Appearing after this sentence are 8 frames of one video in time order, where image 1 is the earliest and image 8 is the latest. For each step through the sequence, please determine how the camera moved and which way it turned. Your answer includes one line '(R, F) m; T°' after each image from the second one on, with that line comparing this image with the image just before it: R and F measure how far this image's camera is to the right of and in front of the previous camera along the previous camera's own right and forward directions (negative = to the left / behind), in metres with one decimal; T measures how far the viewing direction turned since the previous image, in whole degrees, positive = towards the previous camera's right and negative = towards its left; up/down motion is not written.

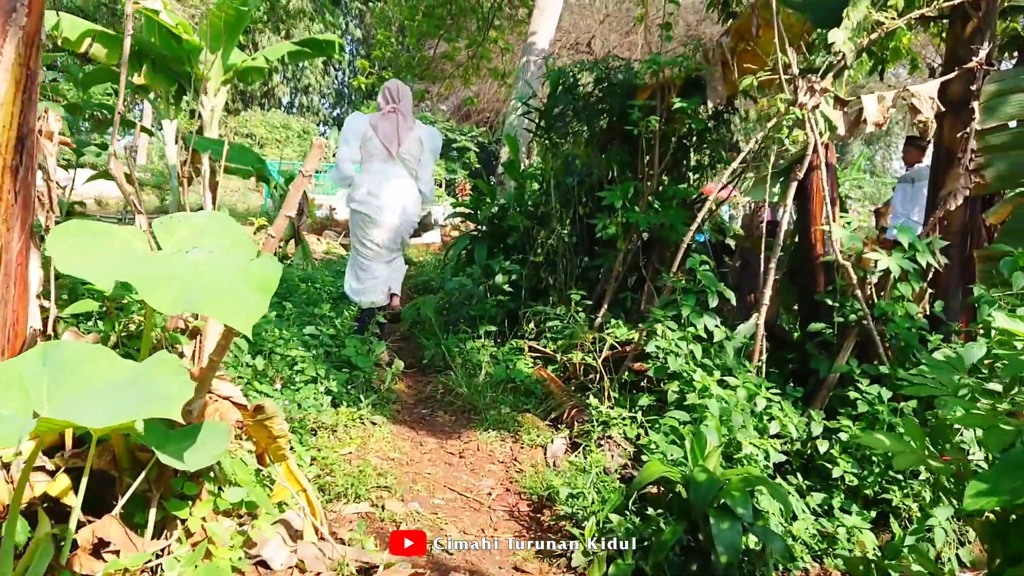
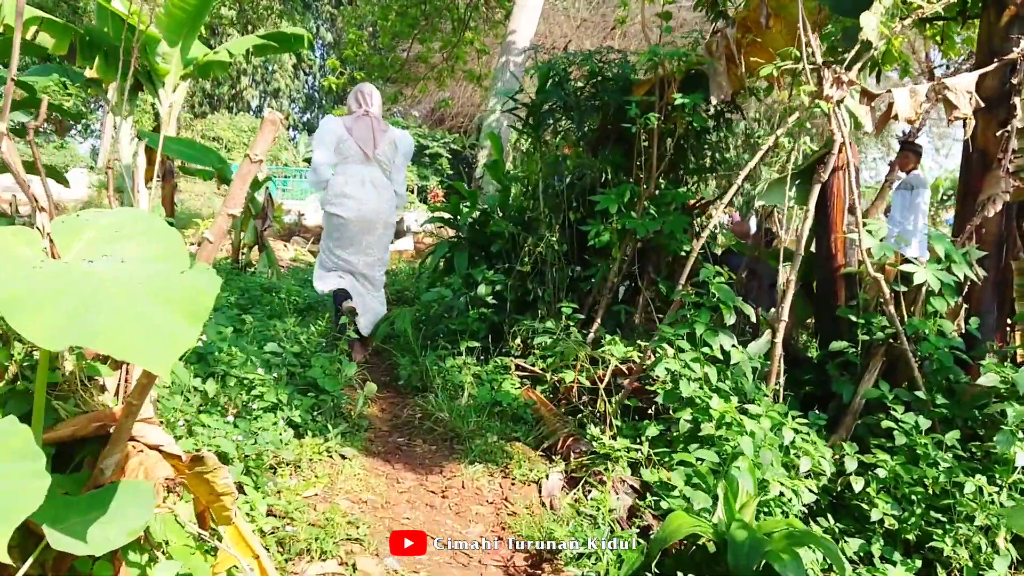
(-0.1, +0.4) m; +2°
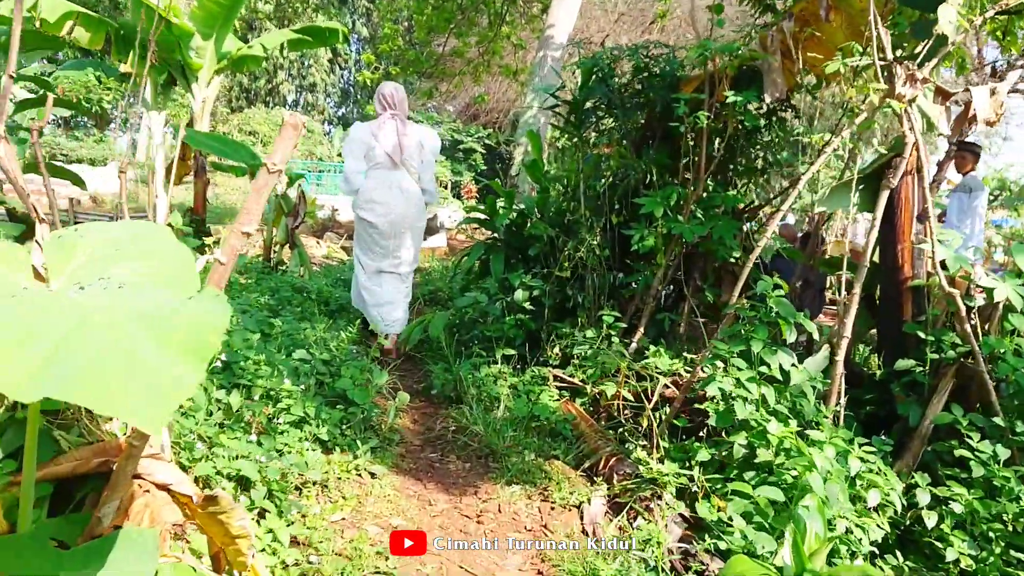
(0.0, +0.2) m; -2°
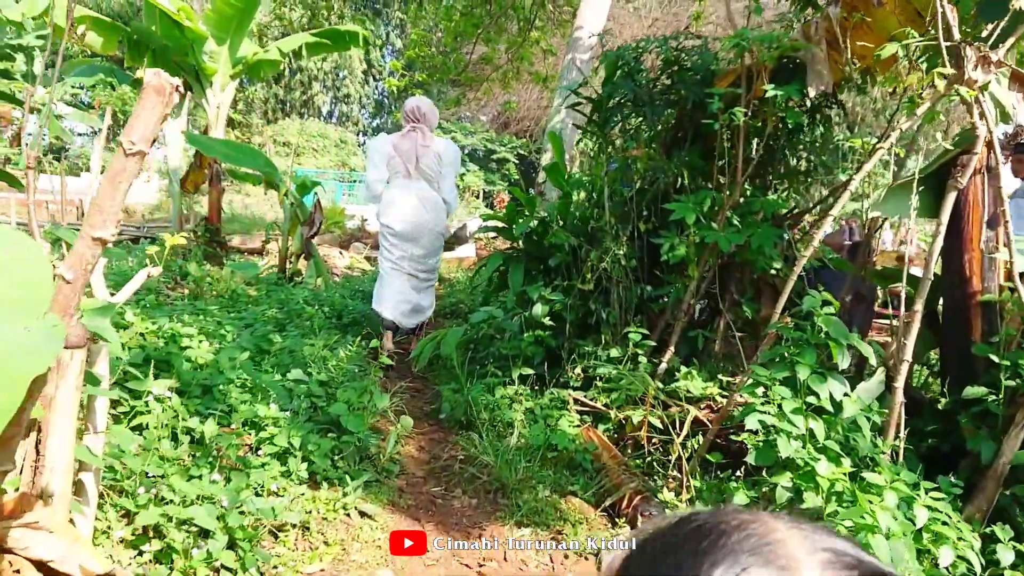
(+0.1, +0.4) m; -2°
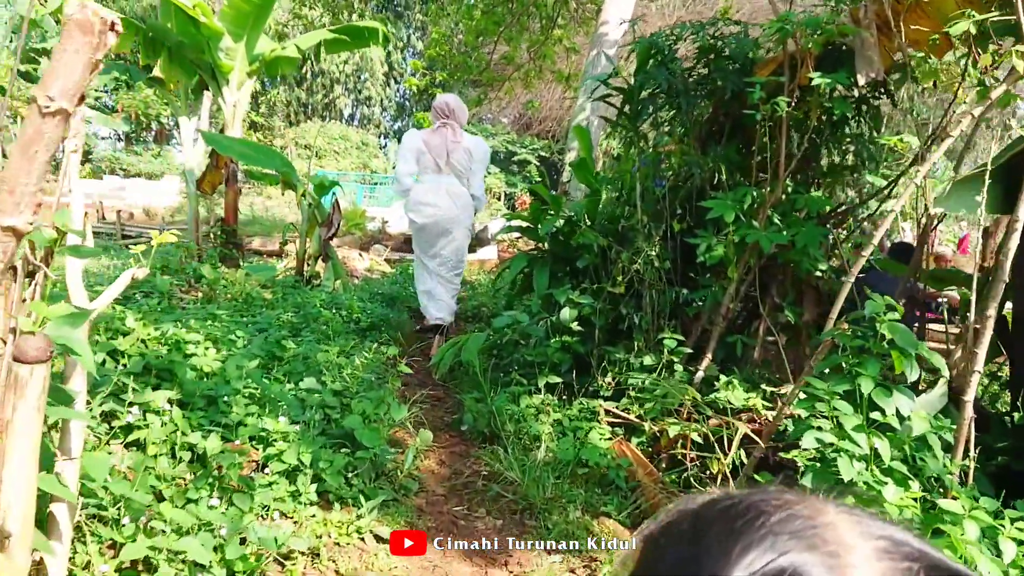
(0.0, +0.2) m; -1°
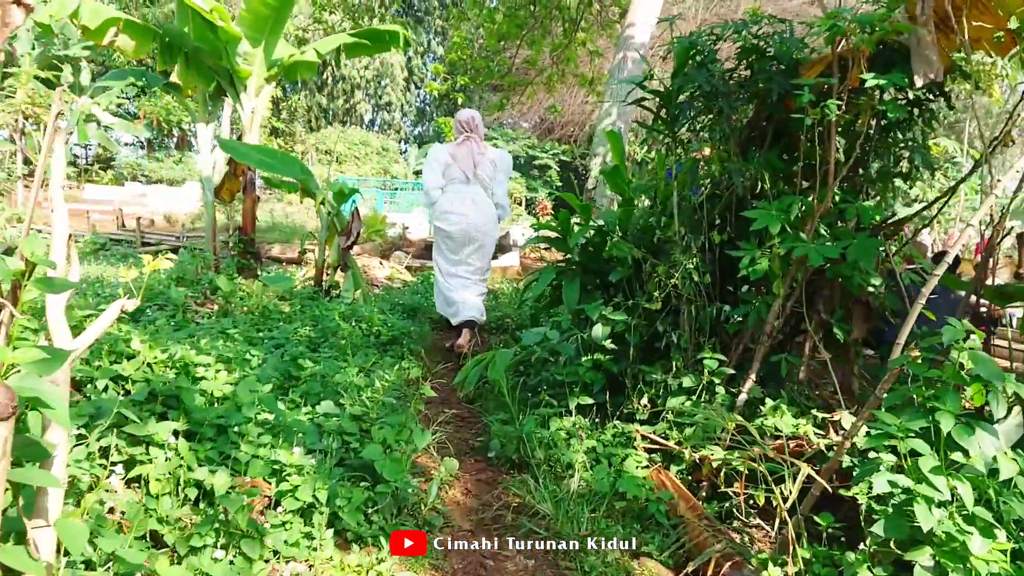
(0.0, +0.2) m; -1°
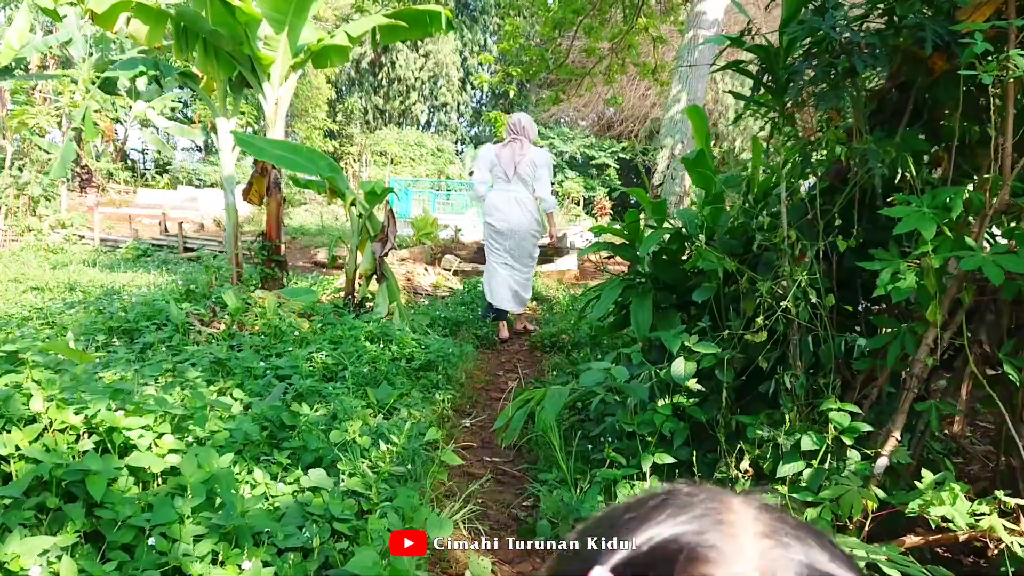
(0.0, +0.8) m; -4°
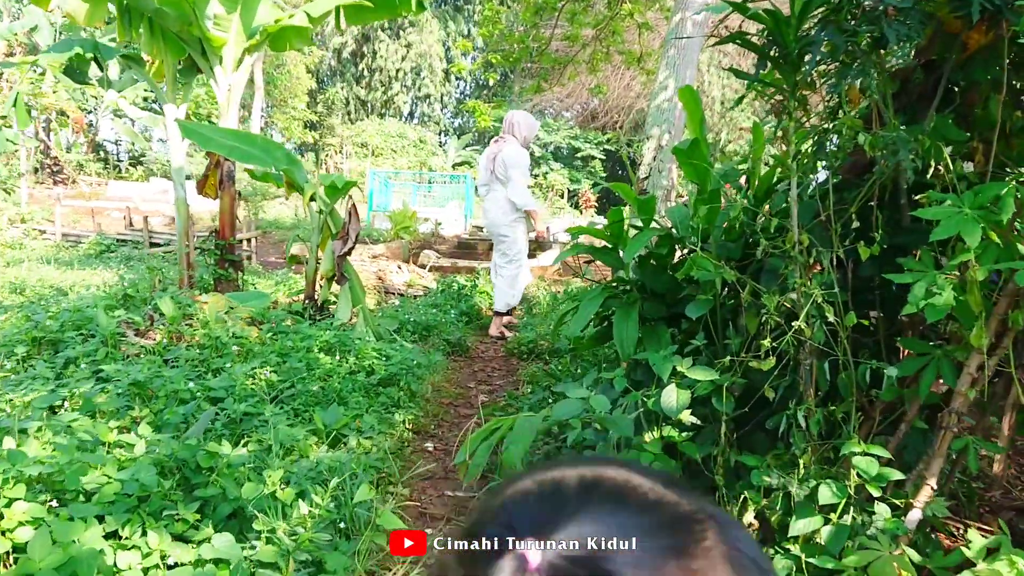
(+0.1, +0.4) m; +1°
